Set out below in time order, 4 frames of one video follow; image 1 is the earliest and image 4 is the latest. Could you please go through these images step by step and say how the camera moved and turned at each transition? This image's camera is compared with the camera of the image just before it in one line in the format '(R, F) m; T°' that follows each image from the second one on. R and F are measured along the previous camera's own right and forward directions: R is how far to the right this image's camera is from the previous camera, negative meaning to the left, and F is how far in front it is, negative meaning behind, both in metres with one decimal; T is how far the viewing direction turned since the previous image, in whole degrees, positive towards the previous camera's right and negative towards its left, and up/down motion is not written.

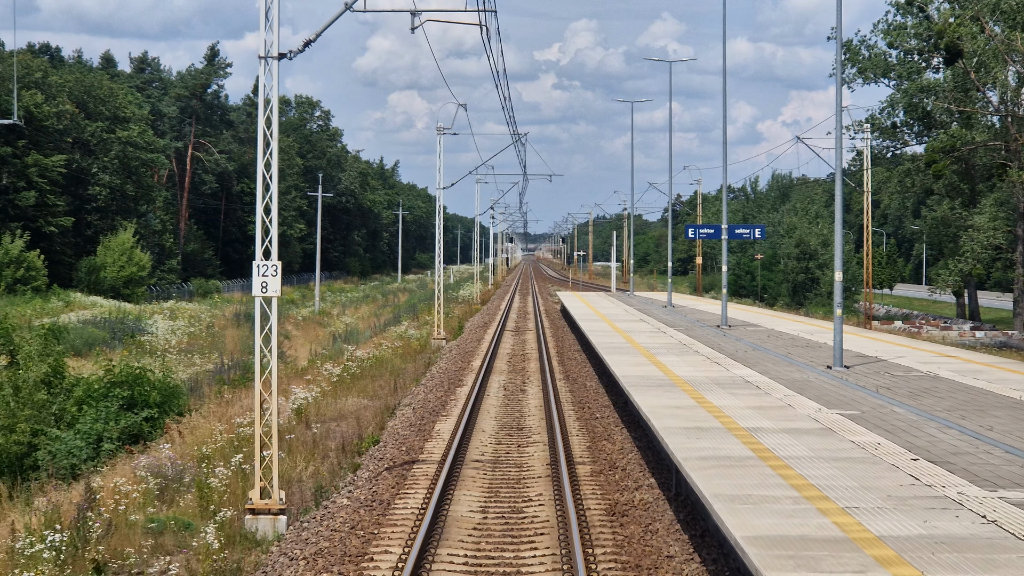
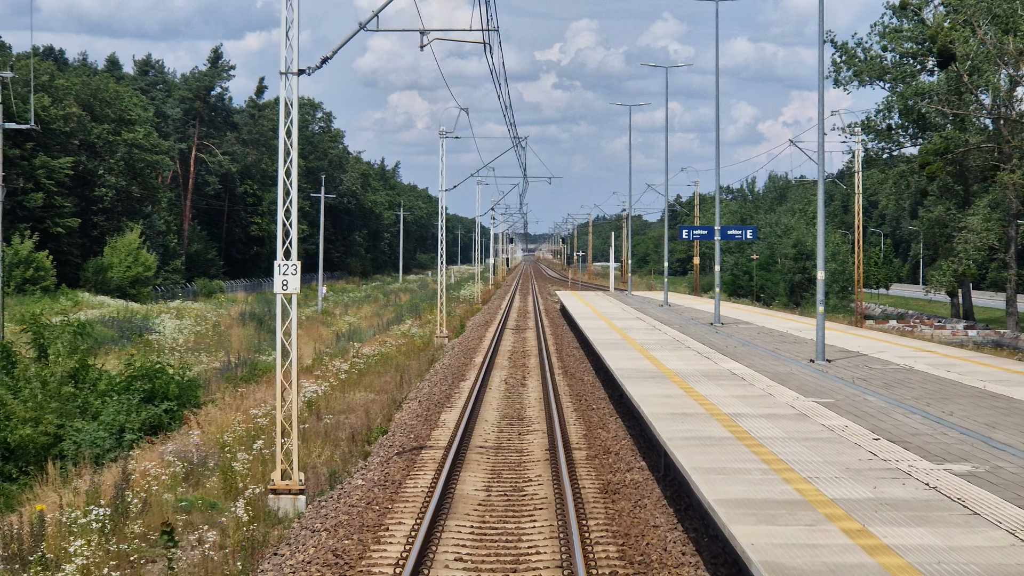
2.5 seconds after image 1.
(0.0, -0.9) m; 0°
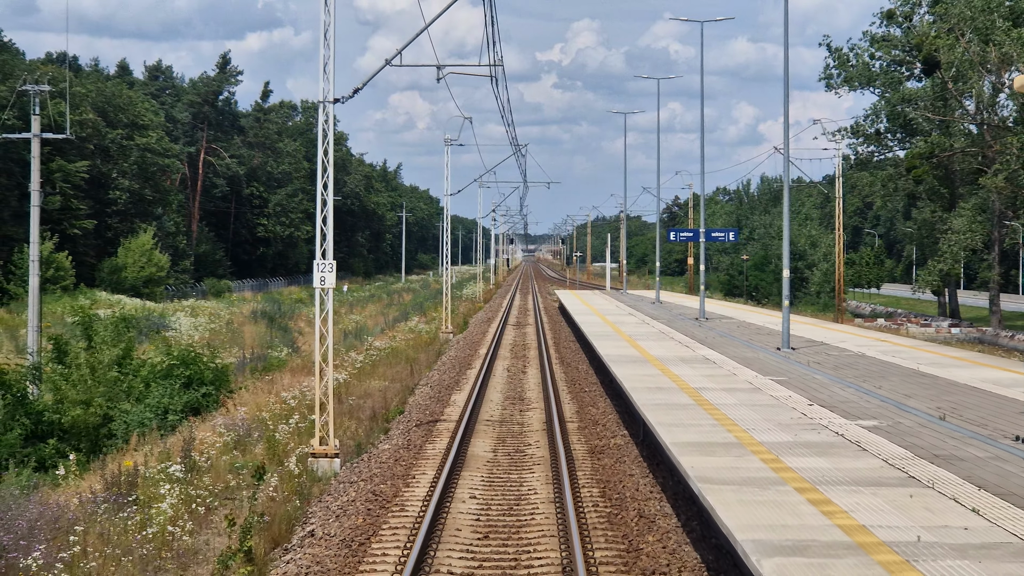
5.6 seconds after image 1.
(0.0, -2.1) m; 0°
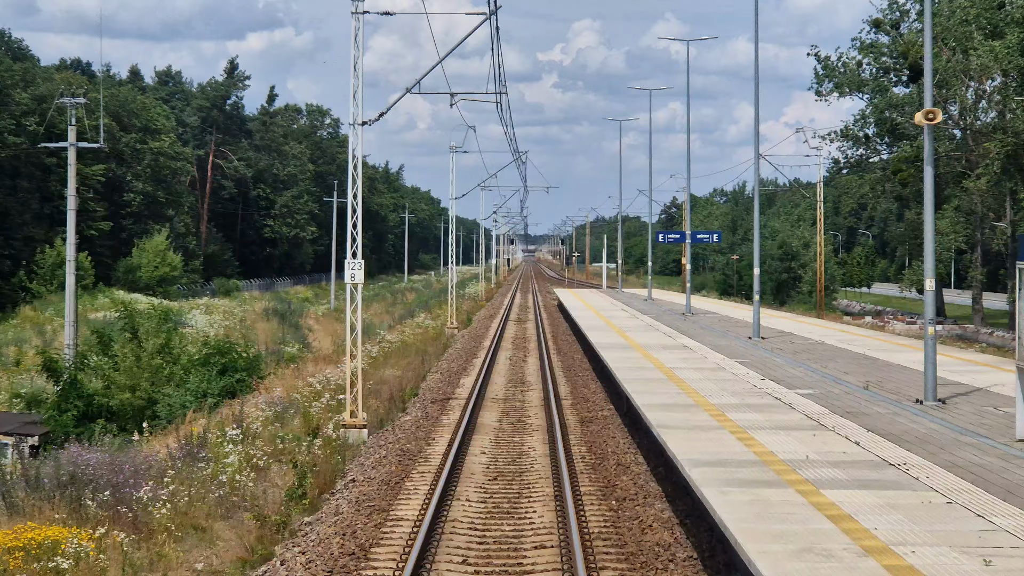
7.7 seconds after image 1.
(0.0, -2.3) m; 0°
